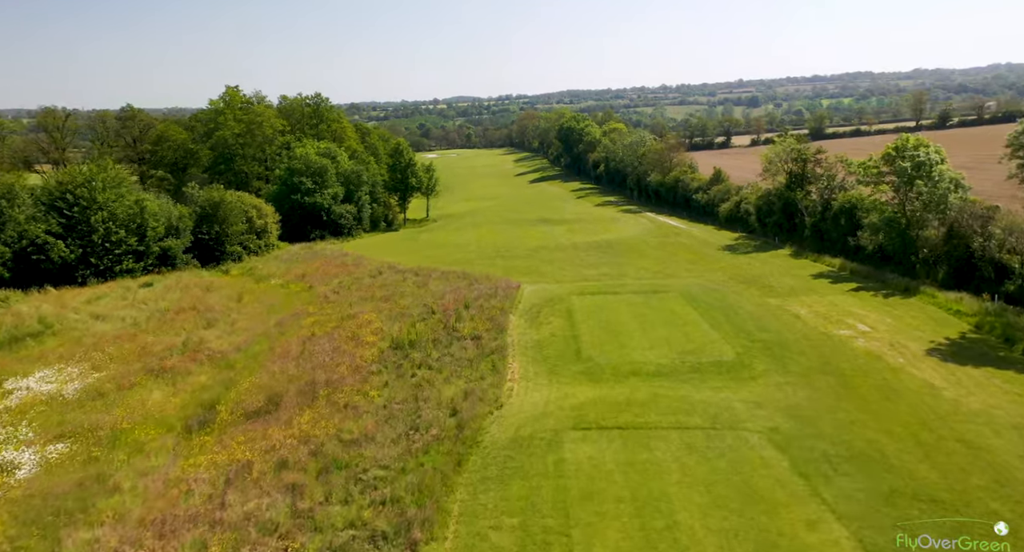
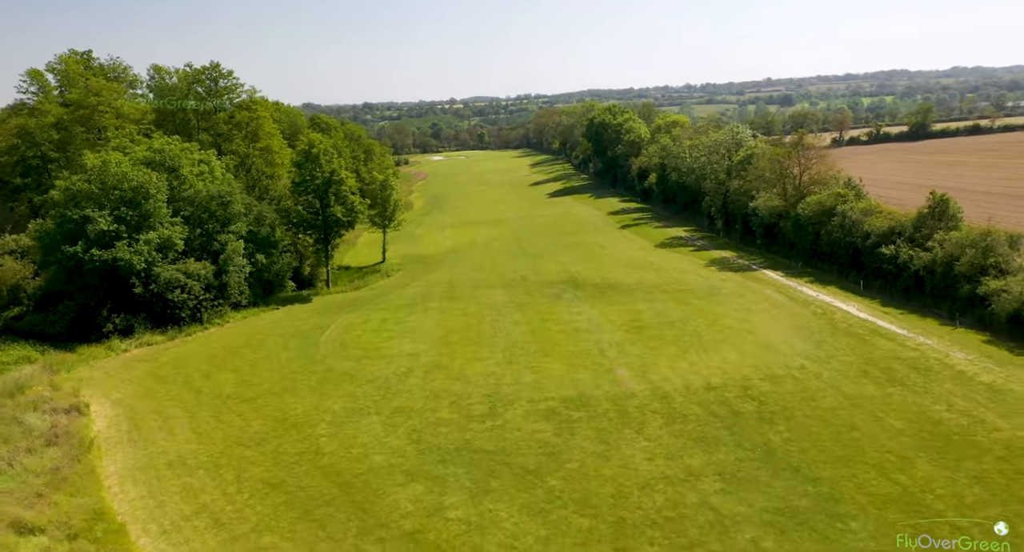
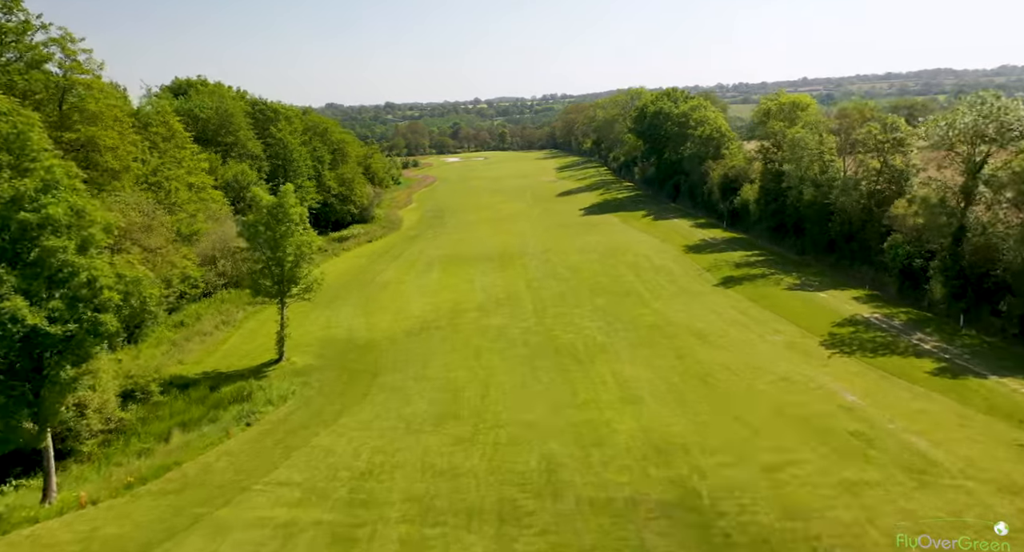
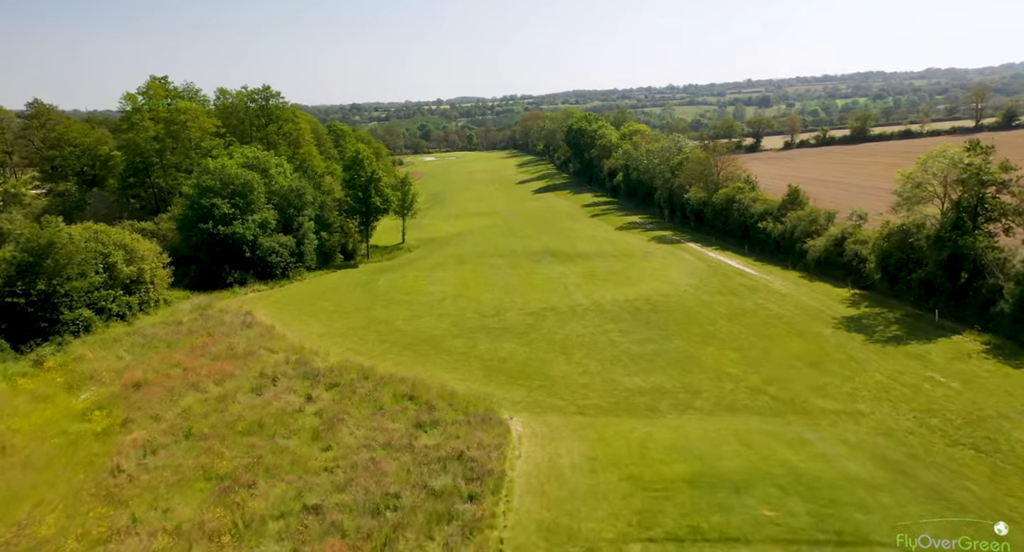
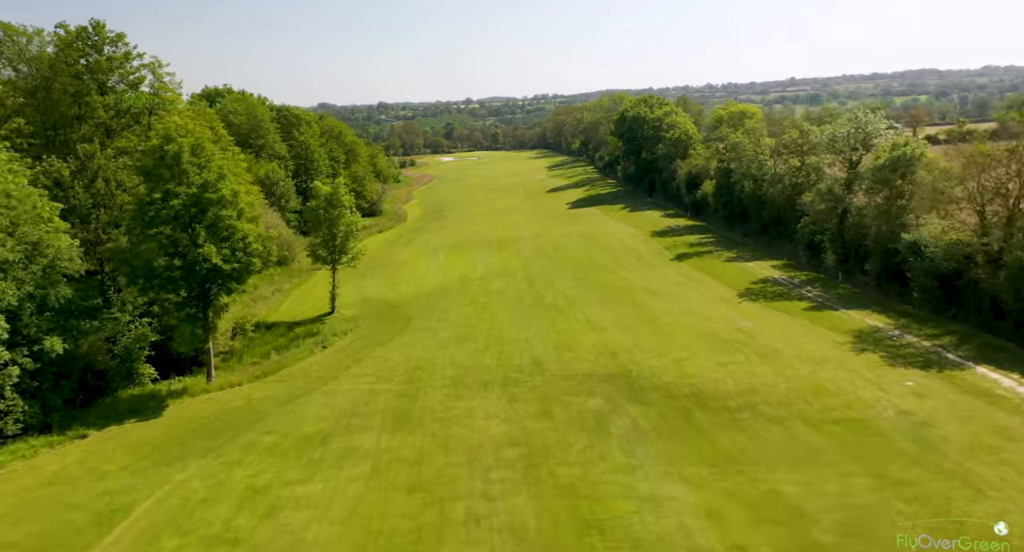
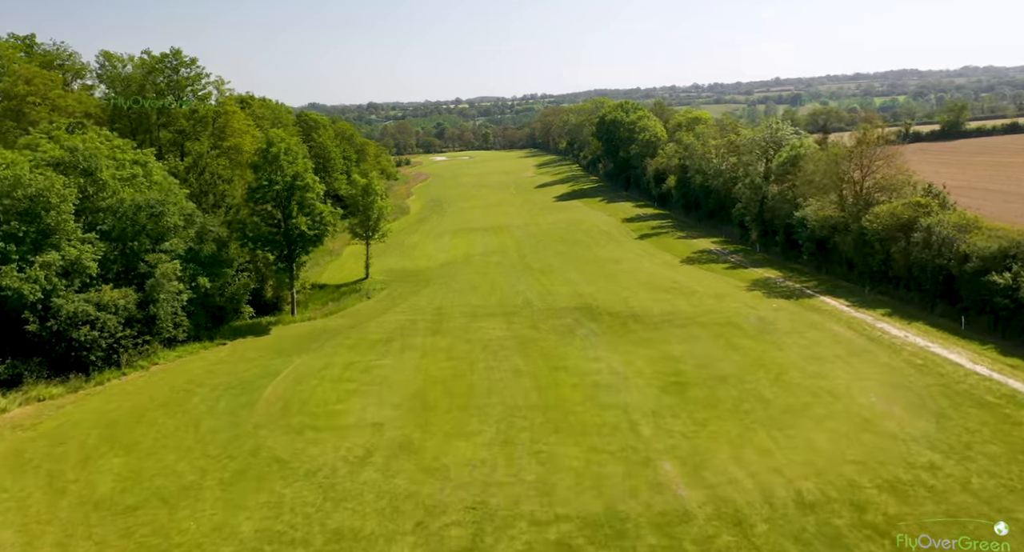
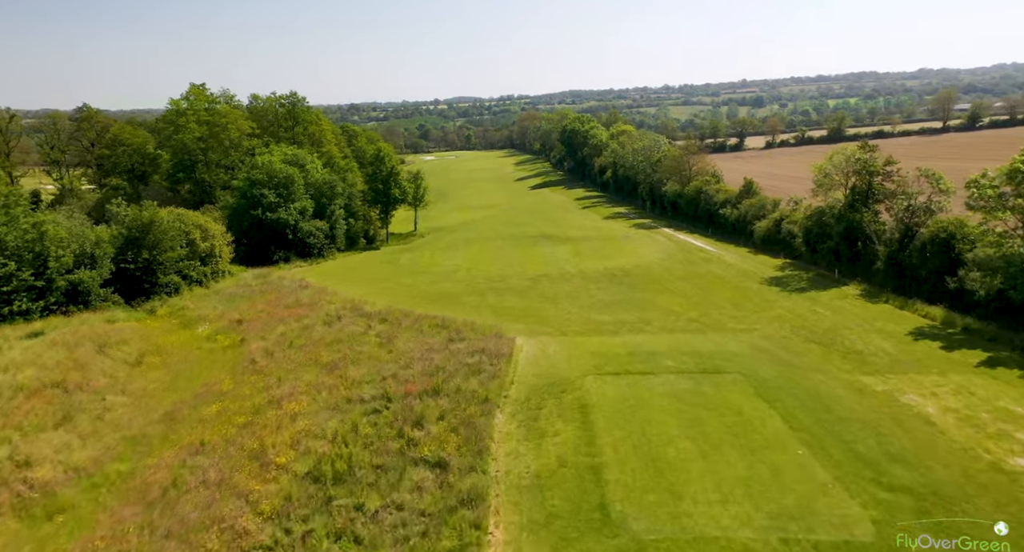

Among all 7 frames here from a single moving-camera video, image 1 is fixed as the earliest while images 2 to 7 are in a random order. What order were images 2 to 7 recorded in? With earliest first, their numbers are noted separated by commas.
7, 4, 2, 6, 5, 3
